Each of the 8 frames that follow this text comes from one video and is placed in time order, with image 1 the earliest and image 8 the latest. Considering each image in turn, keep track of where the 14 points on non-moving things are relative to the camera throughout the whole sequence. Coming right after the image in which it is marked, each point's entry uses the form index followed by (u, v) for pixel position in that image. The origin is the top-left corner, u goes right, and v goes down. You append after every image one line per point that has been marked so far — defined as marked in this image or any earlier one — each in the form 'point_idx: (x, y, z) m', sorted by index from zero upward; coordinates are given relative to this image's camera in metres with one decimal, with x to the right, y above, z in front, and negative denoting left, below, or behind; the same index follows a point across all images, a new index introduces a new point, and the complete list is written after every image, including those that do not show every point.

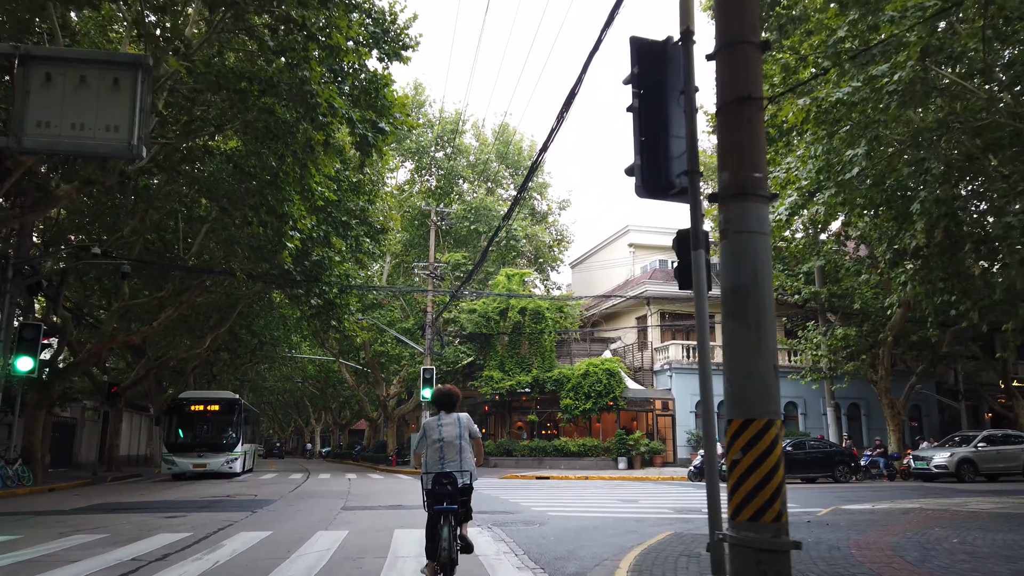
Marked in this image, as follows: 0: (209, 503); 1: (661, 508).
0: (-5.7, -4.1, +14.9) m
1: (+3.0, -4.4, +15.4) m
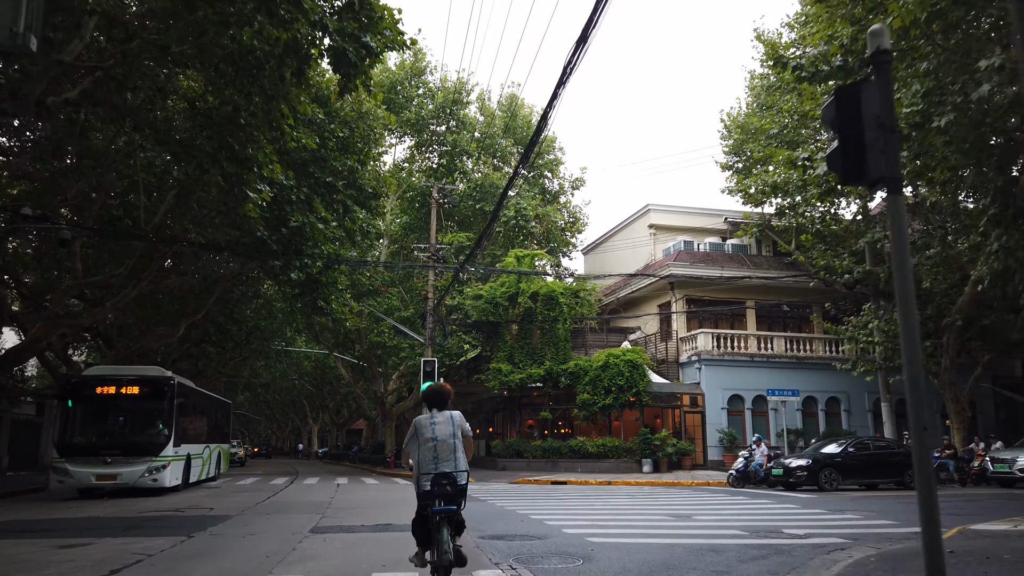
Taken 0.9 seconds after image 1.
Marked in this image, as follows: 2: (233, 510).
0: (-5.4, -3.5, +11.7) m
1: (+3.3, -3.7, +12.2) m
2: (-4.7, -3.7, +13.1) m
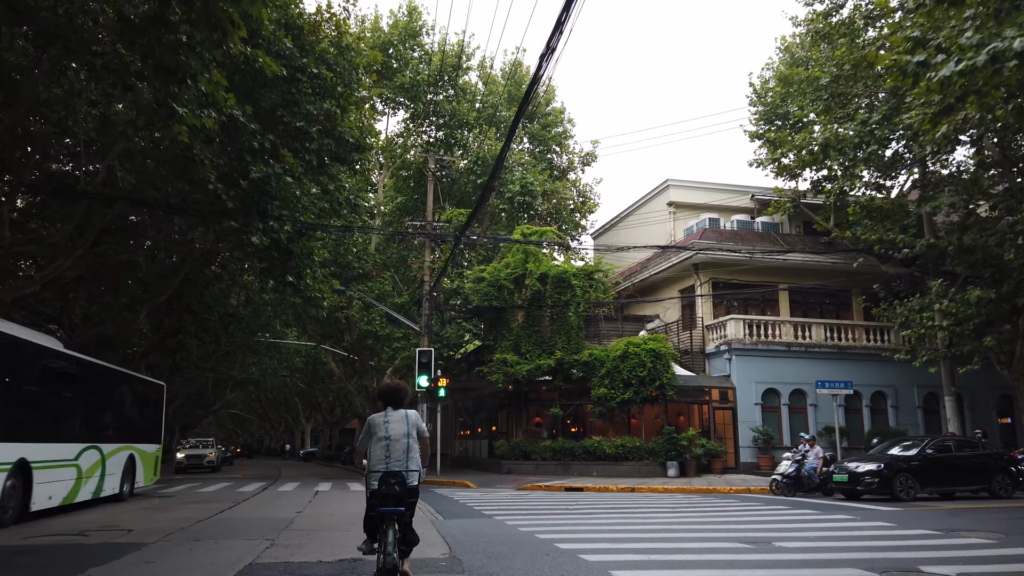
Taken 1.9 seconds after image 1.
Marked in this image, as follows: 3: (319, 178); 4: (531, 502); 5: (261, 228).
0: (-5.2, -2.8, +8.4) m
1: (+3.5, -3.1, +8.9) m
2: (-4.5, -3.1, +9.8) m
3: (-4.2, +2.4, +16.9) m
4: (+0.4, -5.1, +18.5) m
5: (-4.7, +1.1, +14.6) m
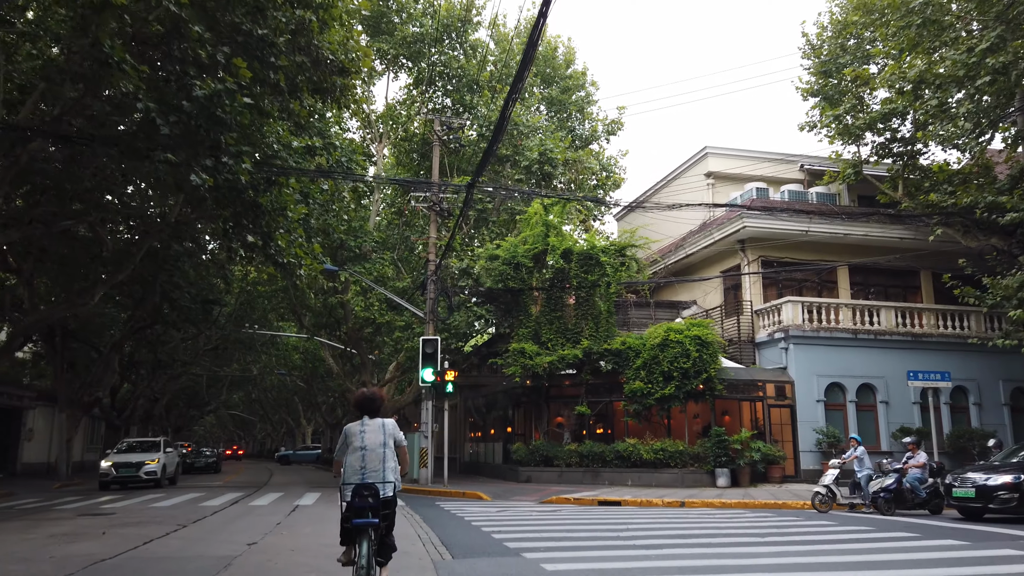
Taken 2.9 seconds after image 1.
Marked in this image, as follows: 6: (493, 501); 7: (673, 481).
0: (-4.8, -2.2, +4.9) m
1: (+3.9, -2.4, +5.3) m
2: (-4.1, -2.5, +6.3) m
3: (-3.8, +3.0, +13.4) m
4: (+0.9, -4.4, +14.9) m
5: (-4.3, +1.8, +11.1) m
6: (-0.5, -5.1, +18.6) m
7: (+4.1, -4.9, +19.8) m
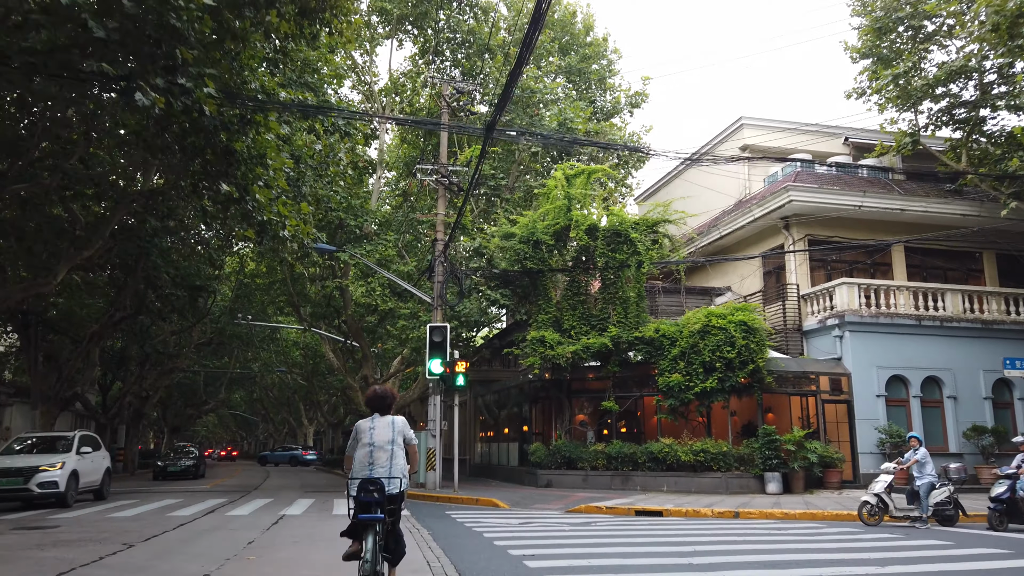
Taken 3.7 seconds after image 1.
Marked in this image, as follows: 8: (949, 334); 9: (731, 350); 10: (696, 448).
0: (-4.5, -1.7, +2.5) m
1: (+4.2, -1.9, +2.9) m
2: (-3.7, -1.9, +3.9) m
3: (-3.4, +3.5, +10.9) m
4: (+1.3, -3.9, +12.5) m
5: (-3.9, +2.3, +8.7) m
6: (0.0, -4.6, +16.1) m
7: (+4.6, -4.4, +17.4) m
8: (+10.9, -1.2, +19.3) m
9: (+5.0, -1.4, +17.8) m
10: (+4.2, -3.6, +17.7) m
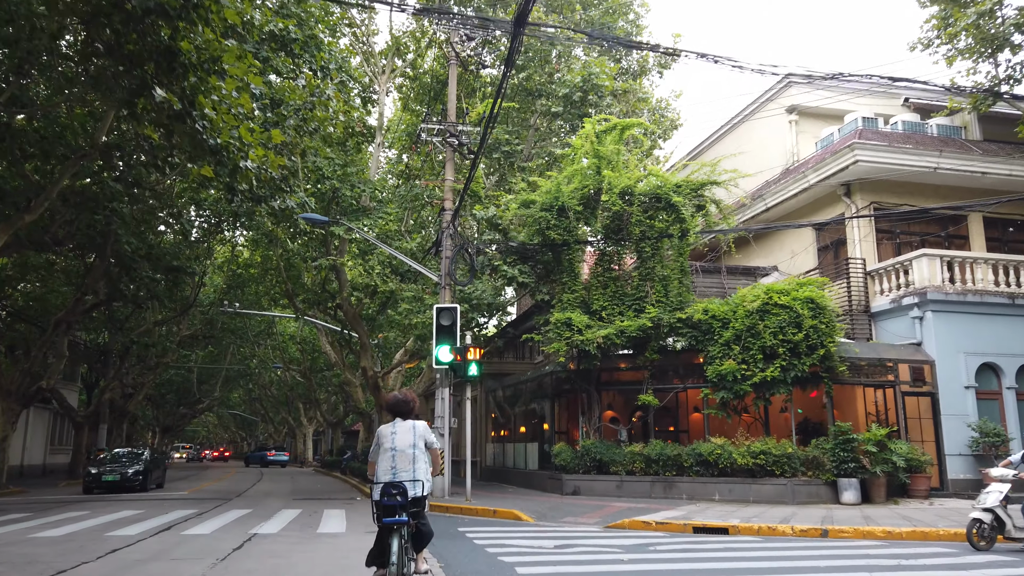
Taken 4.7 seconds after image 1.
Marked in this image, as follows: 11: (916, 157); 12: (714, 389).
0: (-4.1, -1.1, -0.3) m
1: (+4.6, -1.3, 0.0) m
2: (-3.4, -1.4, +1.1) m
3: (-3.0, +4.1, +8.1) m
4: (+1.8, -3.4, +9.6) m
5: (-3.5, +2.8, +5.9) m
6: (+0.4, -4.0, +13.3) m
7: (+5.0, -3.9, +14.5) m
8: (+11.3, -0.6, +16.5) m
9: (+5.4, -0.9, +14.9) m
10: (+4.6, -3.1, +14.9) m
11: (+9.3, +3.0, +18.0) m
12: (+4.1, -2.1, +15.8) m
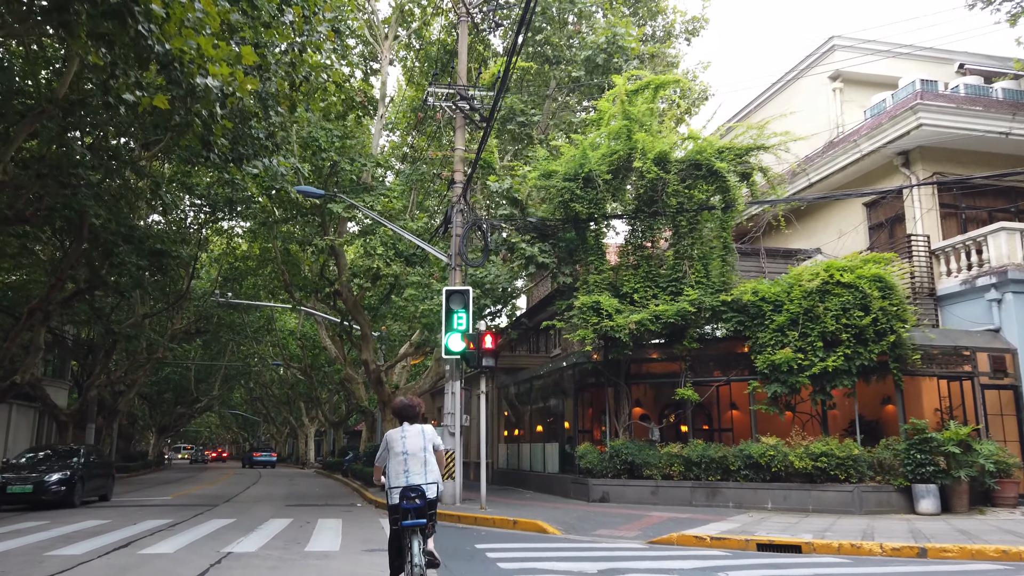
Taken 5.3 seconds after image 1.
0: (-3.9, -0.7, -2.2) m
1: (+4.9, -0.9, -2.0) m
2: (-3.1, -1.0, -0.9) m
3: (-2.6, +4.5, +6.2) m
4: (+2.1, -3.0, +7.7) m
5: (-3.2, +3.2, +4.0) m
6: (+0.8, -3.6, +11.3) m
7: (+5.4, -3.5, +12.5) m
8: (+11.7, -0.2, +14.4) m
9: (+5.8, -0.5, +12.9) m
10: (+5.0, -2.7, +12.9) m
11: (+9.7, +3.4, +16.0) m
12: (+4.5, -1.7, +13.9) m
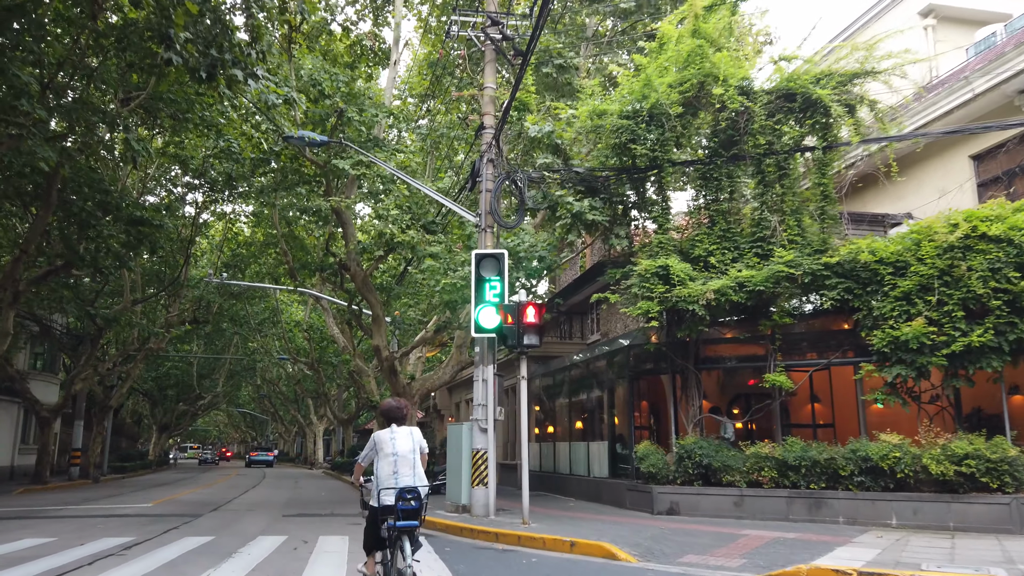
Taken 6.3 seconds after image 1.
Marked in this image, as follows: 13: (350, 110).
0: (-3.4, -0.1, -5.0) m
1: (+5.4, -0.3, -4.9) m
2: (-2.6, -0.4, -3.6) m
3: (-2.0, +5.1, +3.4) m
4: (+2.7, -2.4, +4.8) m
5: (-2.7, +3.8, +1.2) m
6: (+1.4, -3.0, +8.5) m
7: (+6.1, -2.9, +9.6) m
8: (+12.4, +0.4, +11.5) m
9: (+6.5, +0.1, +10.0) m
10: (+5.7, -2.1, +10.0) m
11: (+10.4, +4.0, +13.0) m
12: (+5.2, -1.1, +11.0) m
13: (-3.3, +3.6, +15.9) m
